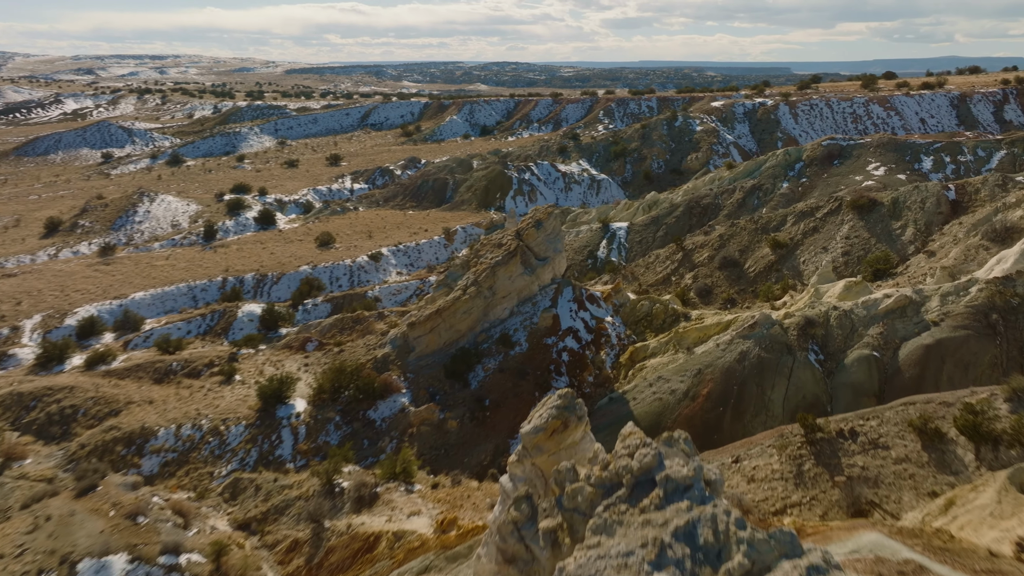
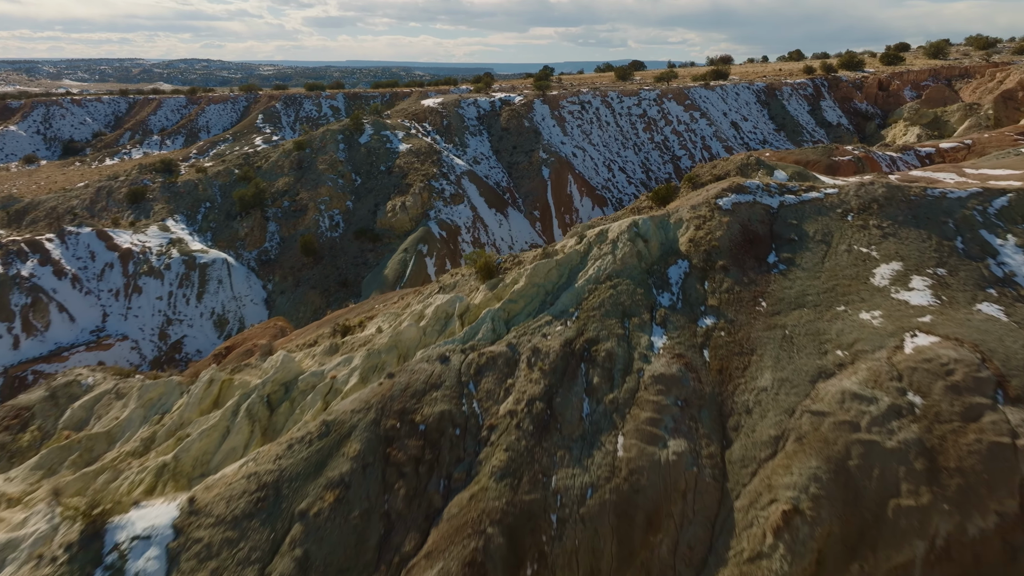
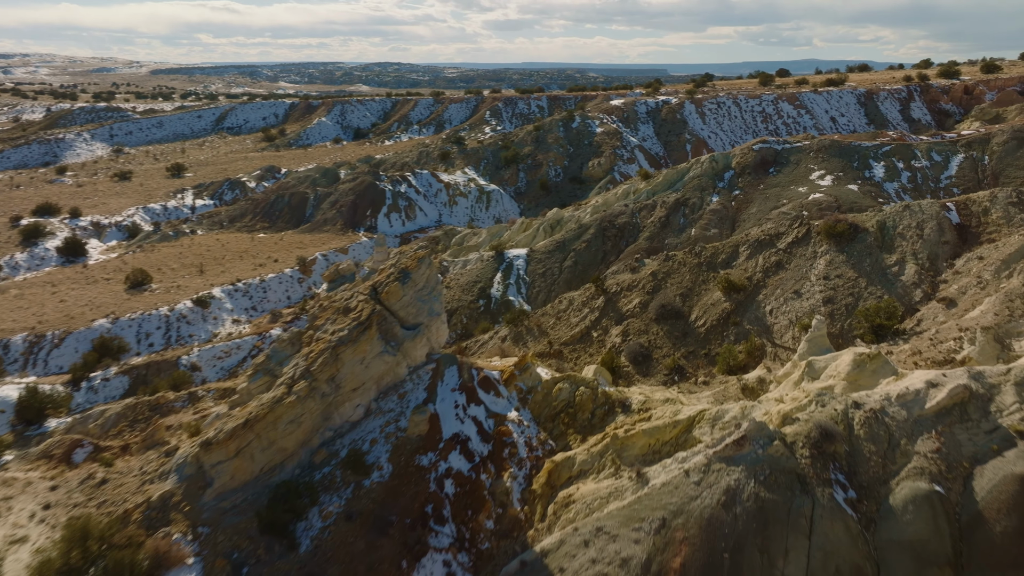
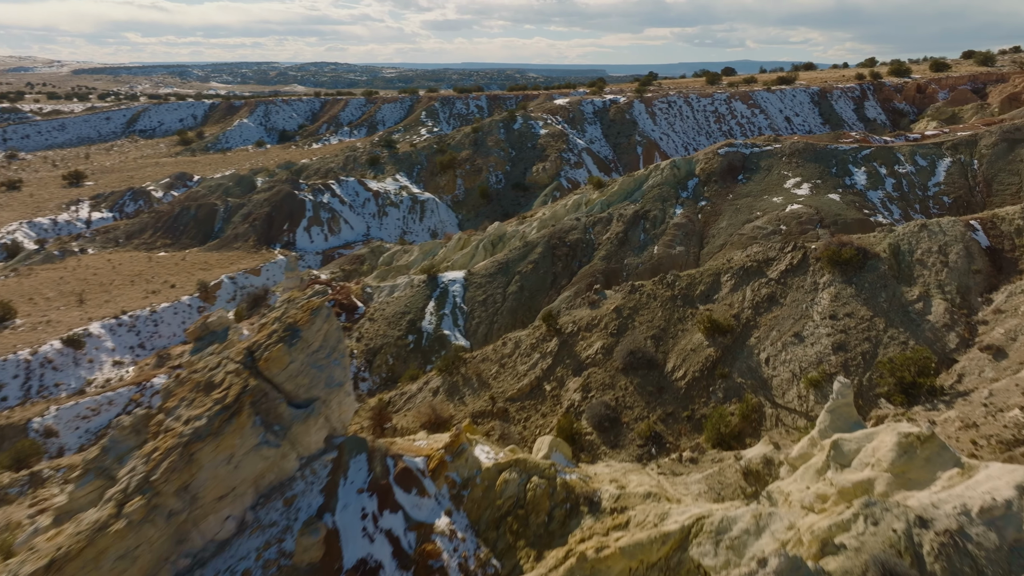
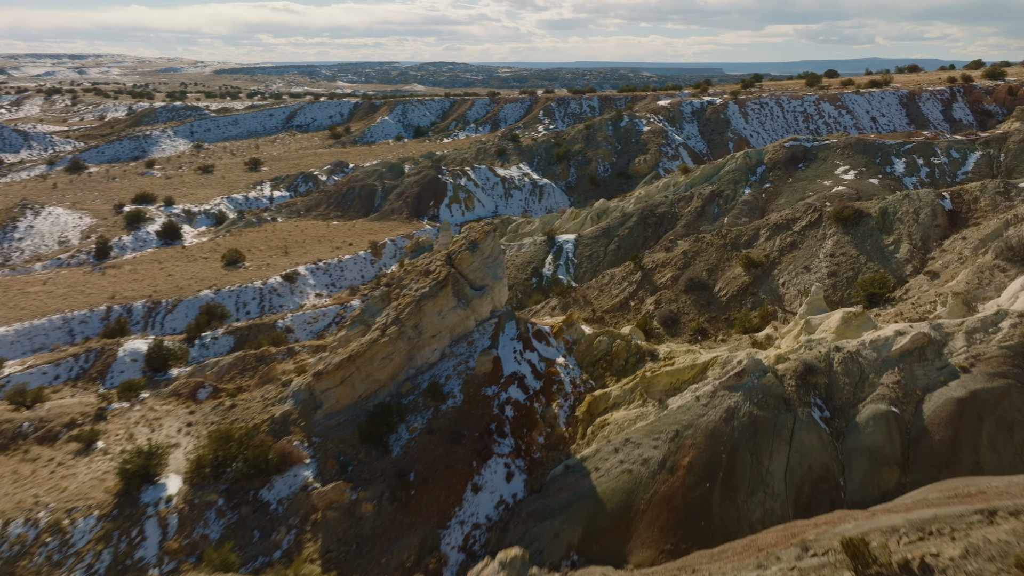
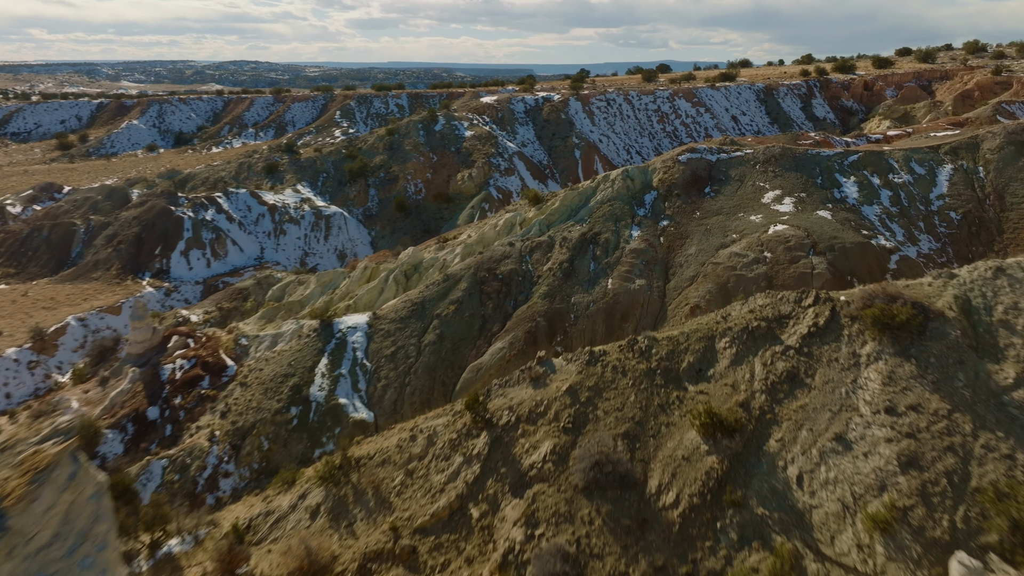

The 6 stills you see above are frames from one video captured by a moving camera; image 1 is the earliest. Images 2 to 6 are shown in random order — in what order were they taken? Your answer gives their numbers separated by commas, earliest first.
5, 3, 4, 6, 2
